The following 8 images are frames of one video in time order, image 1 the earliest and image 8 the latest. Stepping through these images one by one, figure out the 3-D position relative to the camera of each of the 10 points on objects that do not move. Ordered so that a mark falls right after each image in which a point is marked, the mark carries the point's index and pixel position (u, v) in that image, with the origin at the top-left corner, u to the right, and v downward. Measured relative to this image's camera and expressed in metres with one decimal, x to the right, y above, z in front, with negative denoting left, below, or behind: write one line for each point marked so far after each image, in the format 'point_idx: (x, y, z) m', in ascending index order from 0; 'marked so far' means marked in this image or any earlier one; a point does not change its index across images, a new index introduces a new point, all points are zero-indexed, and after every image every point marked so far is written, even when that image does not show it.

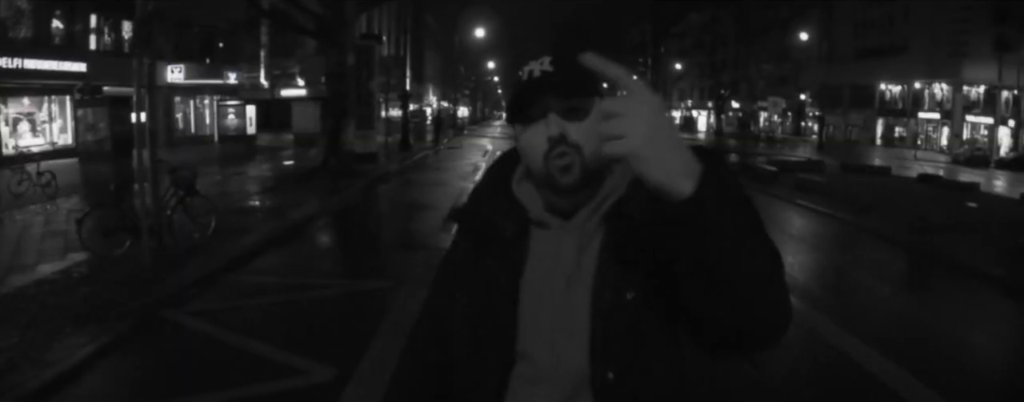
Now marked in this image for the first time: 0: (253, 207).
0: (-4.5, -0.1, +16.2) m
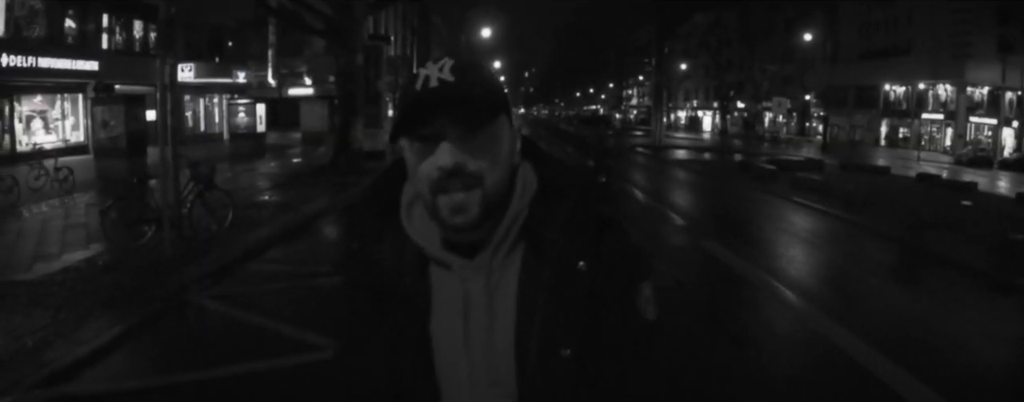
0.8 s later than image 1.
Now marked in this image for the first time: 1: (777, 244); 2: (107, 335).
0: (-4.4, 0.0, +16.7) m
1: (+4.7, -0.8, +16.2) m
2: (-3.0, -1.0, +6.8) m
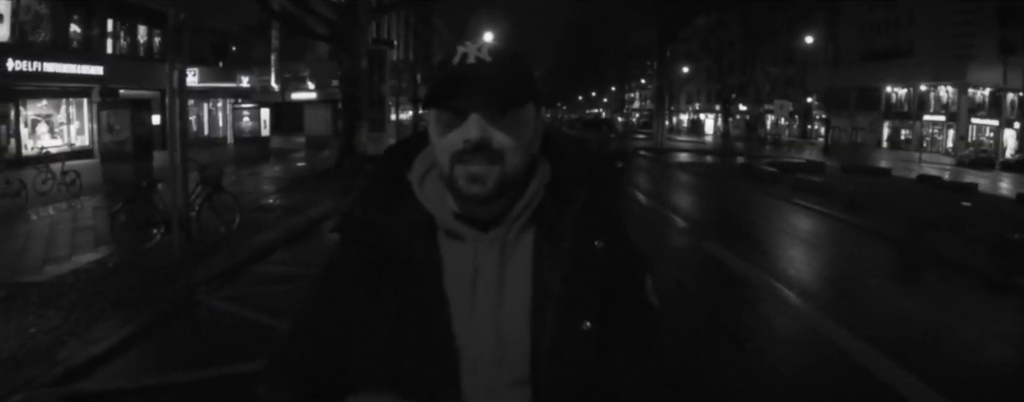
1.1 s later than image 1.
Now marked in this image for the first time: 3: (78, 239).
0: (-4.3, -0.1, +16.8) m
1: (+4.7, -0.8, +16.3) m
2: (-2.9, -1.0, +7.0) m
3: (-5.5, -0.5, +11.7) m
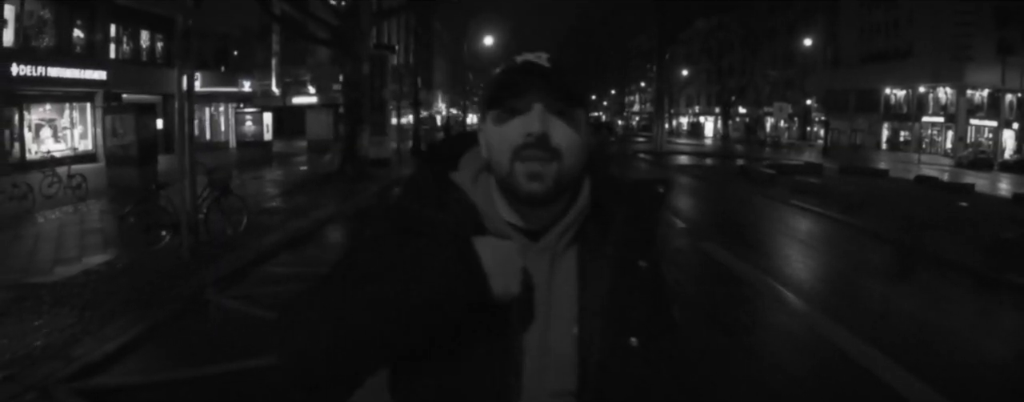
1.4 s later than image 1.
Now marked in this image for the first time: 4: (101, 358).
0: (-4.3, -0.1, +17.0) m
1: (+4.7, -0.8, +16.5) m
2: (-2.9, -1.0, +7.1) m
3: (-5.4, -0.5, +11.9) m
4: (-2.9, -1.1, +6.5) m
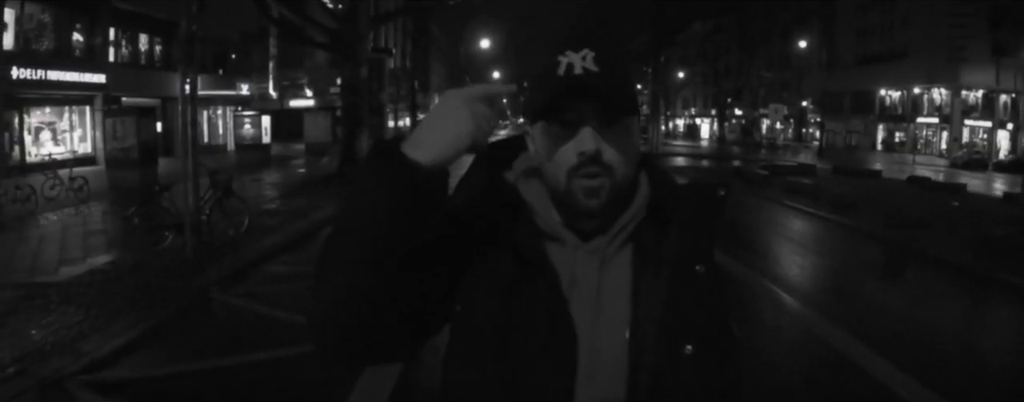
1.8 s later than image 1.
0: (-4.4, -0.2, +17.2) m
1: (+4.7, -0.8, +16.8) m
2: (-2.9, -1.0, +7.4) m
3: (-5.5, -0.5, +12.1) m
4: (-2.9, -1.1, +6.7) m
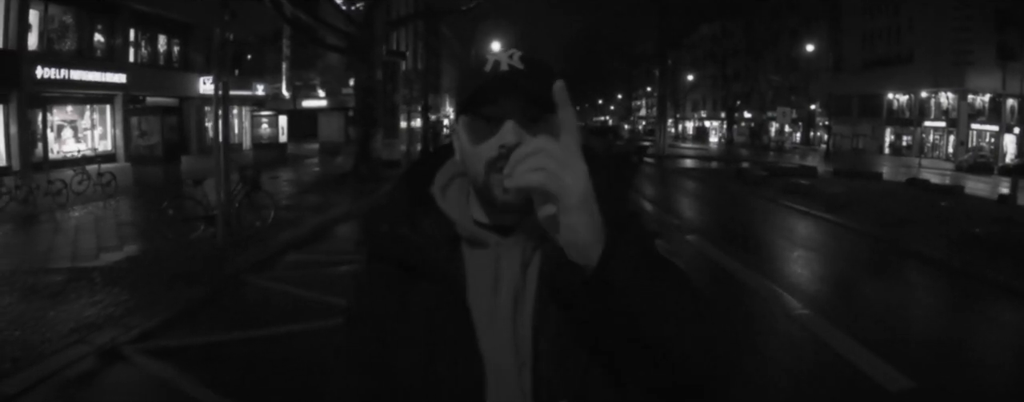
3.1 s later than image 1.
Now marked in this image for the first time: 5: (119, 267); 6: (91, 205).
0: (-4.3, -0.1, +18.0) m
1: (+4.8, -0.8, +17.5) m
2: (-2.9, -0.9, +8.2) m
3: (-5.4, -0.4, +12.9) m
4: (-2.9, -1.0, +7.5) m
5: (-4.2, -0.7, +10.0) m
6: (-8.0, -0.1, +17.6) m
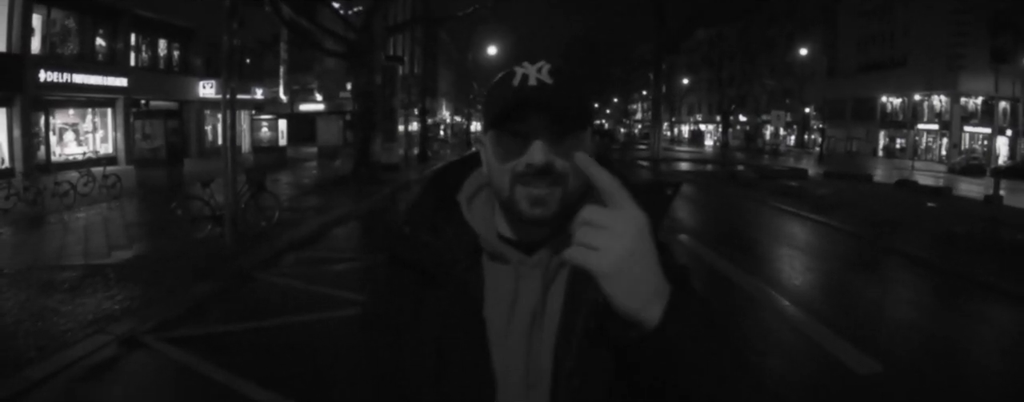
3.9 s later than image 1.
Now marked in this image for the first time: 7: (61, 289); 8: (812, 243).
0: (-4.3, -0.1, +18.5) m
1: (+4.7, -0.8, +18.0) m
2: (-3.0, -0.9, +8.6) m
3: (-5.5, -0.4, +13.4) m
4: (-2.9, -1.0, +8.0) m
5: (-4.3, -0.7, +10.4) m
6: (-8.0, -0.1, +18.0) m
7: (-4.5, -0.9, +9.2) m
8: (+6.0, -0.8, +18.7) m
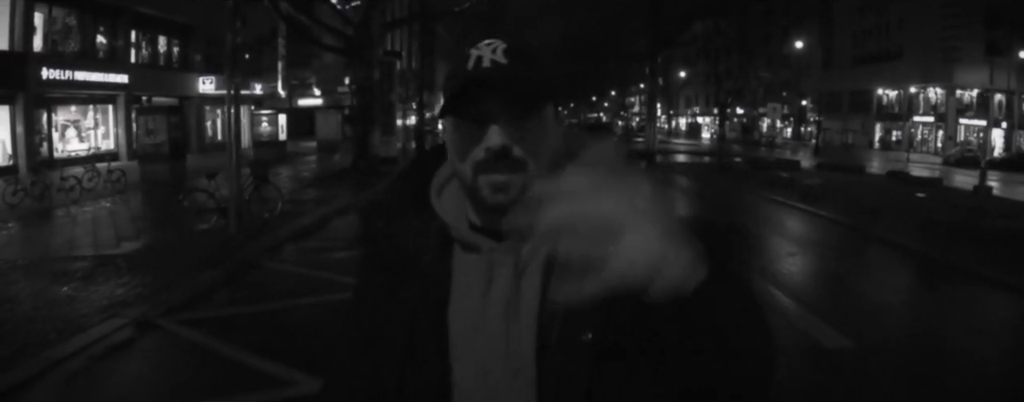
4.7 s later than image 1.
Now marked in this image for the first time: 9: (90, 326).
0: (-4.4, 0.0, +18.9) m
1: (+4.6, -0.6, +18.4) m
2: (-3.0, -0.8, +9.0) m
3: (-5.5, -0.3, +13.8) m
4: (-3.0, -0.9, +8.4) m
5: (-4.4, -0.6, +10.8) m
6: (-8.1, 0.0, +18.4) m
7: (-4.5, -0.8, +9.6) m
8: (+5.9, -0.6, +19.1) m
9: (-3.4, -1.0, +7.5) m
